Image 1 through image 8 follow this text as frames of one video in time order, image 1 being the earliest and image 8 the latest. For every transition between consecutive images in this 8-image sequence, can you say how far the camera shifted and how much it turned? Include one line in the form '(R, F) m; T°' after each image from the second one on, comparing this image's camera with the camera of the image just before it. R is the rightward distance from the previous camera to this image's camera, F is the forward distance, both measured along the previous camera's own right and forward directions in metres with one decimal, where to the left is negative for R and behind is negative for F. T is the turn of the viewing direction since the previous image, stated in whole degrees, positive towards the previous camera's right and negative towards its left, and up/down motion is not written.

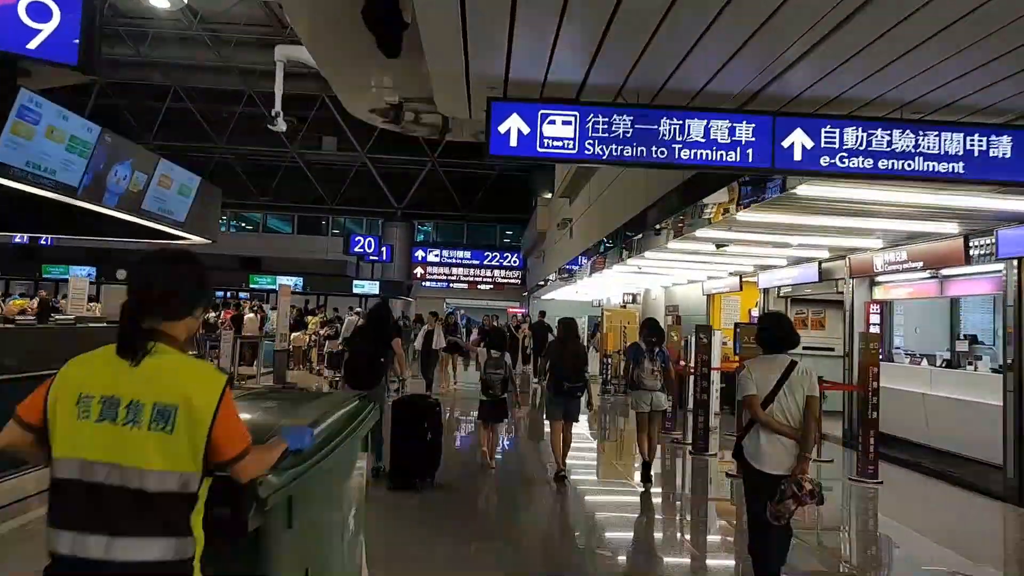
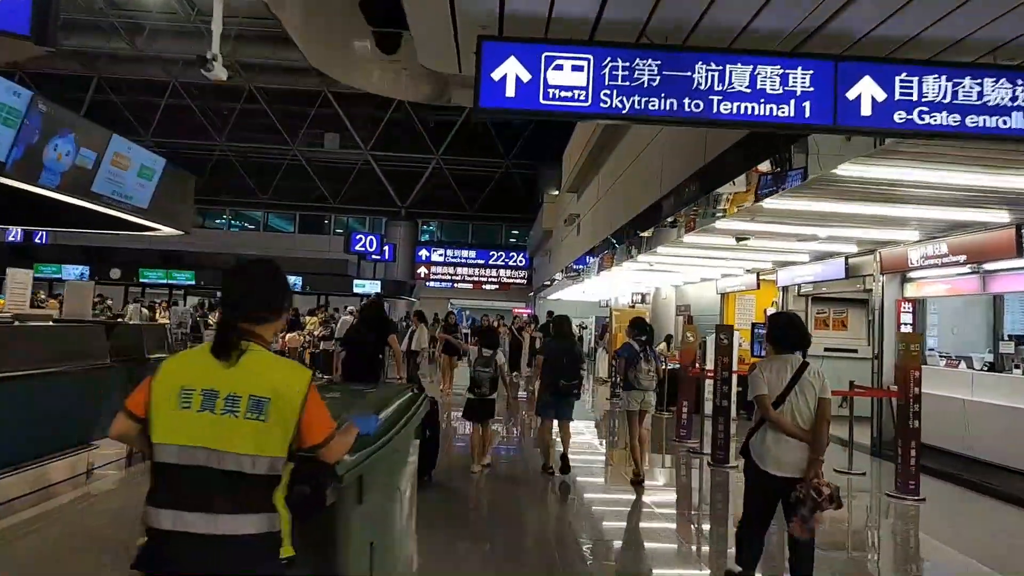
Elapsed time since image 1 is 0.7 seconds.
(0.0, +0.5) m; -1°
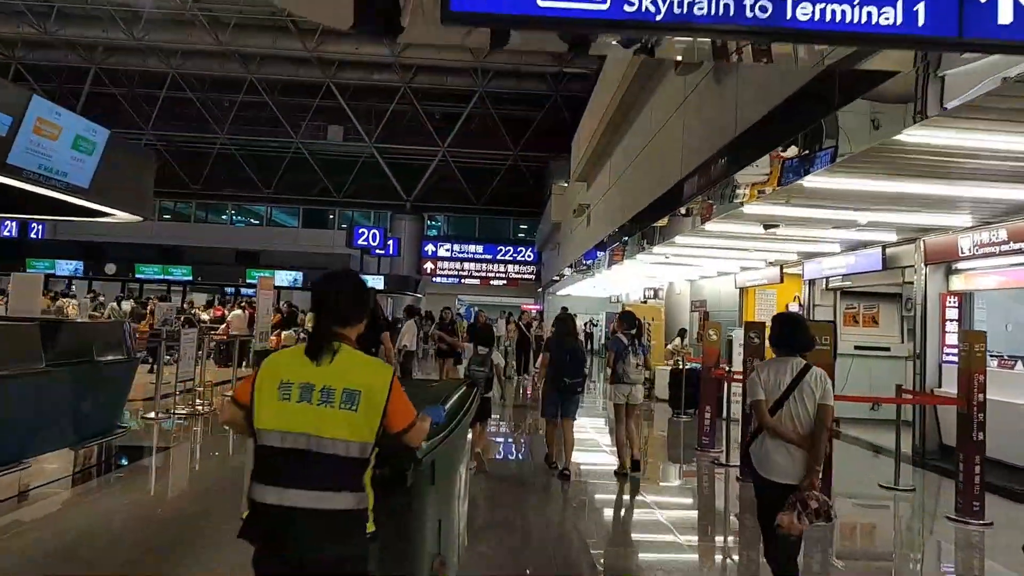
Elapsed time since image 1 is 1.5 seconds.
(+0.1, +0.6) m; -1°
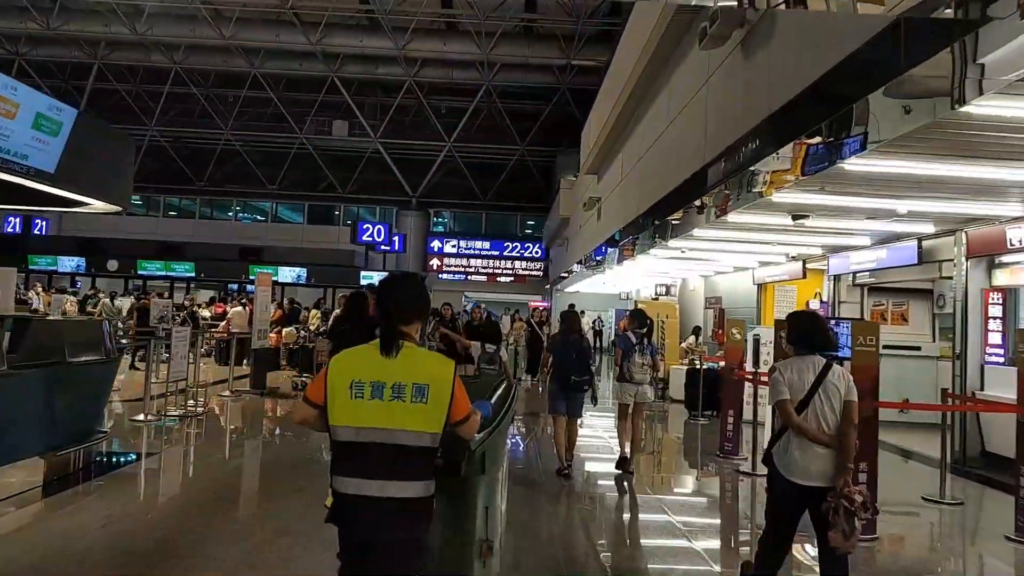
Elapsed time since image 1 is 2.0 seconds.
(0.0, +0.4) m; -1°
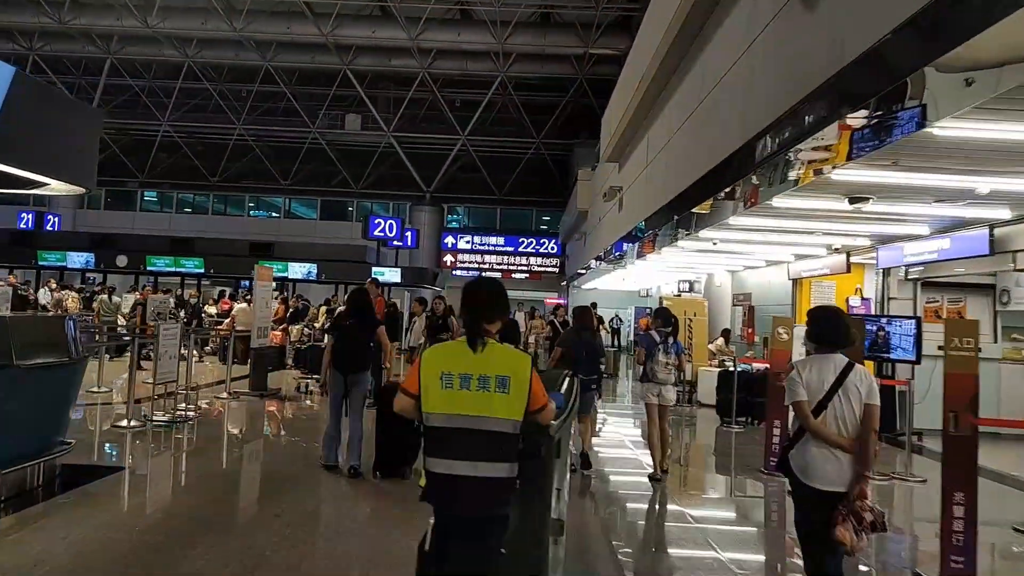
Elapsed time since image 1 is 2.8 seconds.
(0.0, +0.6) m; -2°
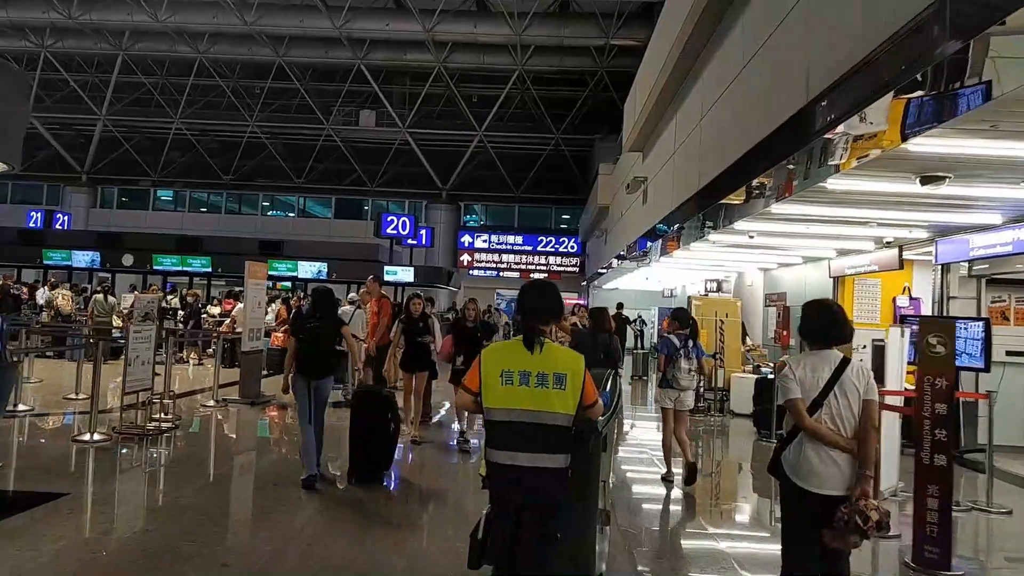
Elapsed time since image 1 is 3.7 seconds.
(+0.1, +0.7) m; -2°
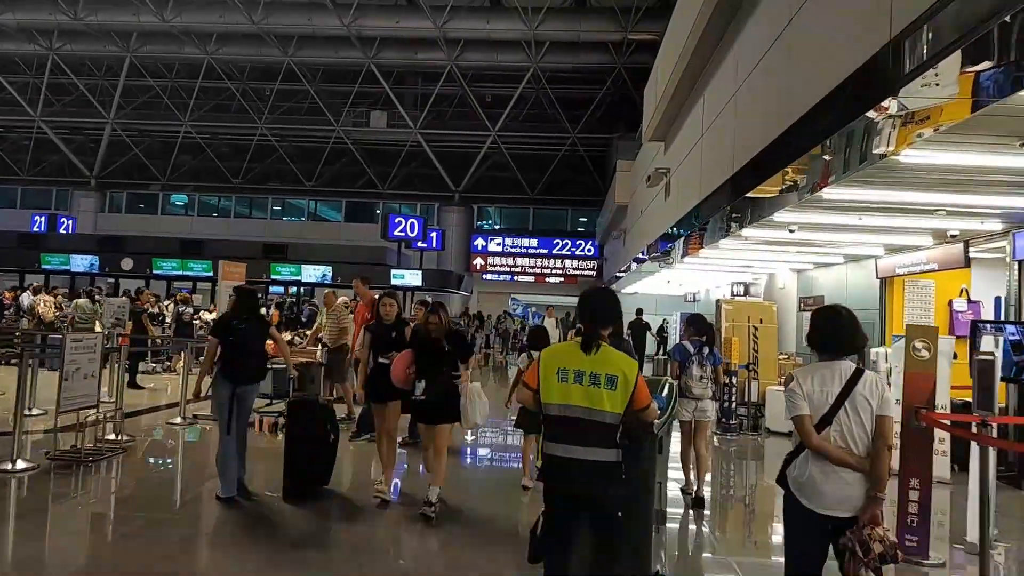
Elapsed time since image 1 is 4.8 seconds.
(+0.1, +0.8) m; -2°
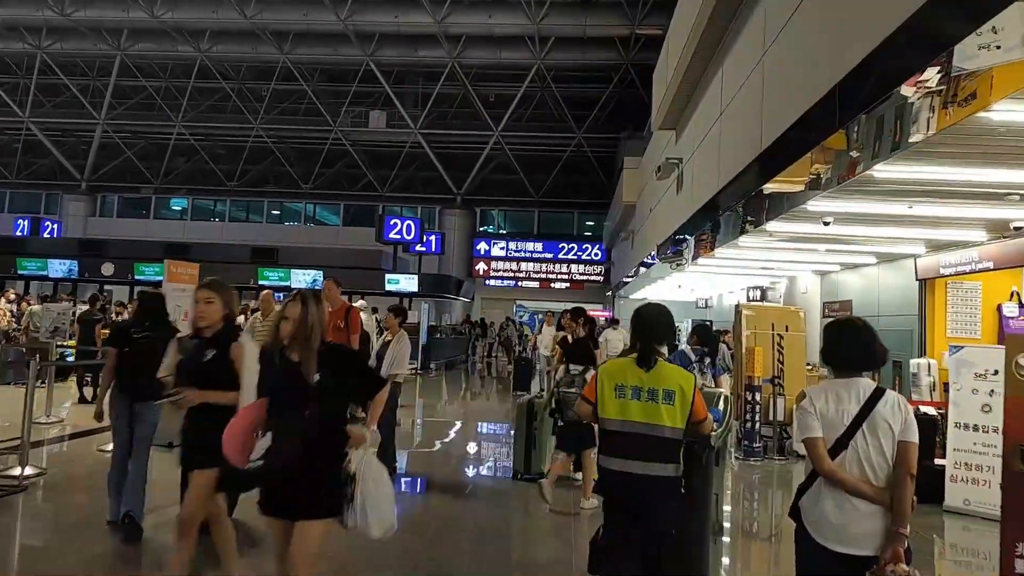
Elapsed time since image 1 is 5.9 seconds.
(+0.2, +0.8) m; -1°
